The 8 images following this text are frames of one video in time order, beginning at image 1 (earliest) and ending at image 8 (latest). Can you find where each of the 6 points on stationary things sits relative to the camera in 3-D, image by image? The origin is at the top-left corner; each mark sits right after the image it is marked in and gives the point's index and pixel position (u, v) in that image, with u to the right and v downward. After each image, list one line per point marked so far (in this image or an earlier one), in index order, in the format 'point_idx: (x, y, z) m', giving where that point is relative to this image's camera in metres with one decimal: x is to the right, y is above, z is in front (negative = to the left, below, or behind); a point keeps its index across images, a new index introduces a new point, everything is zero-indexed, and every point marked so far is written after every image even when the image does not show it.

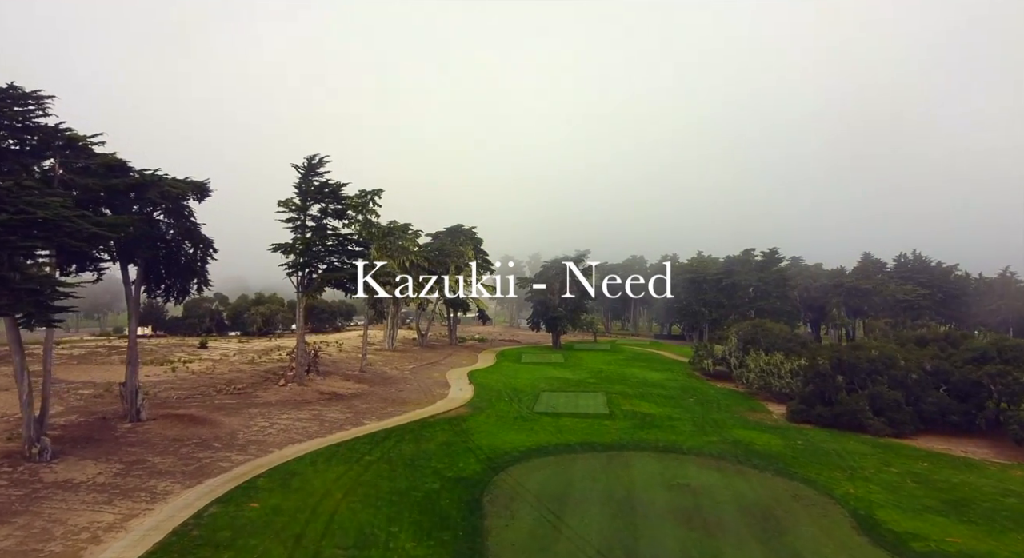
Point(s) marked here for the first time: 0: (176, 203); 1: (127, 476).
0: (-11.9, +2.7, +18.2) m
1: (-10.3, -5.3, +13.7) m
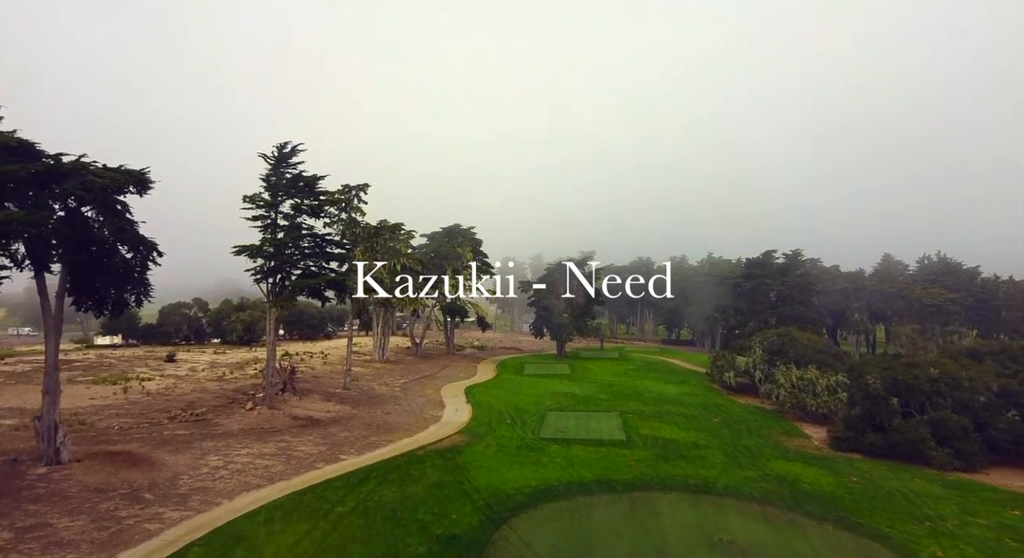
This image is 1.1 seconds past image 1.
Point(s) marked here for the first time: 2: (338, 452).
0: (-11.8, +2.4, +14.9) m
1: (-10.2, -5.5, +10.4) m
2: (-6.2, -6.2, +18.3) m
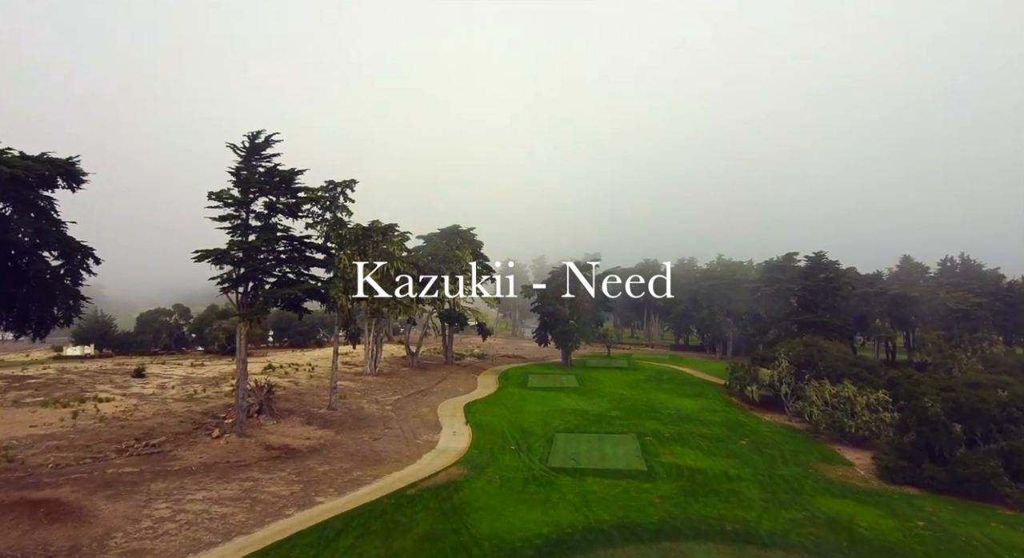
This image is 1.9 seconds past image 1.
0: (-11.6, +2.1, +12.2) m
1: (-10.0, -5.8, +7.7) m
2: (-6.0, -6.5, +15.6) m
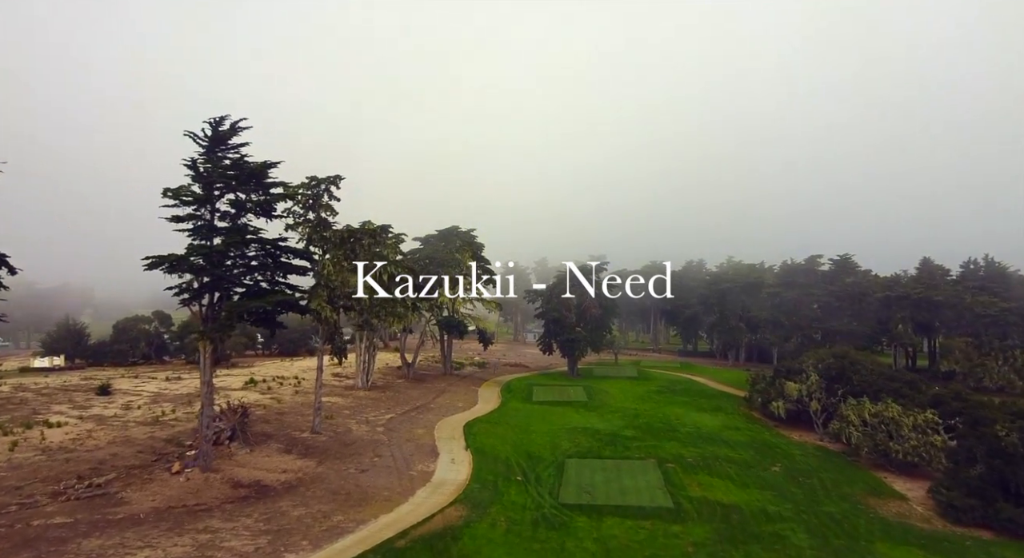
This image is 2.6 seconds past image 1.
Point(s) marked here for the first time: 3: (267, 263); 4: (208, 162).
0: (-11.4, +1.8, +9.7) m
1: (-9.7, -6.1, +5.1) m
2: (-5.8, -6.8, +13.0) m
3: (-8.0, +0.5, +16.9) m
4: (-9.4, +3.7, +16.0) m
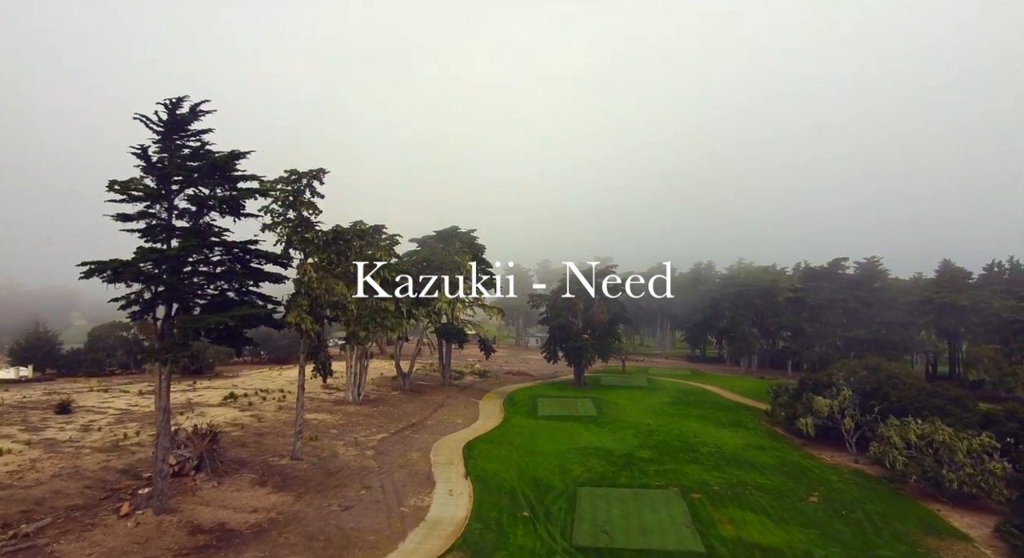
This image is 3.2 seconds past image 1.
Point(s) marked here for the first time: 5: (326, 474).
0: (-11.2, +1.6, +7.3) m
1: (-9.6, -6.4, +2.8) m
2: (-5.6, -7.0, +10.7) m
3: (-7.8, +0.3, +14.5) m
4: (-9.2, +3.4, +13.7) m
5: (-6.5, -6.8, +18.0) m
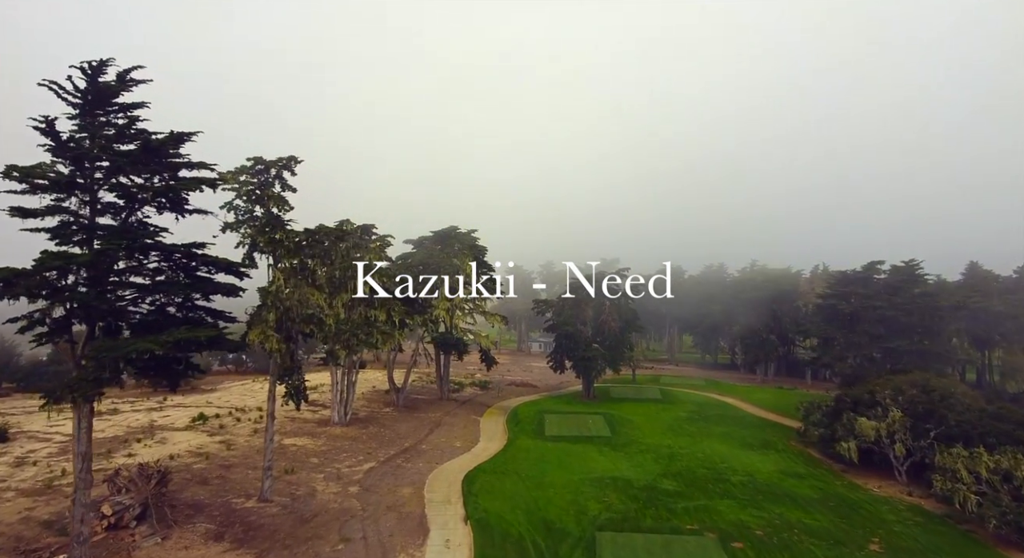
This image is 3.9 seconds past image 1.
0: (-10.9, +1.3, +4.4) m
1: (-9.3, -6.6, -0.1) m
2: (-5.4, -7.3, +7.8) m
3: (-7.6, 0.0, +11.7) m
4: (-9.0, +3.1, +10.8) m
5: (-6.3, -7.1, +15.1) m
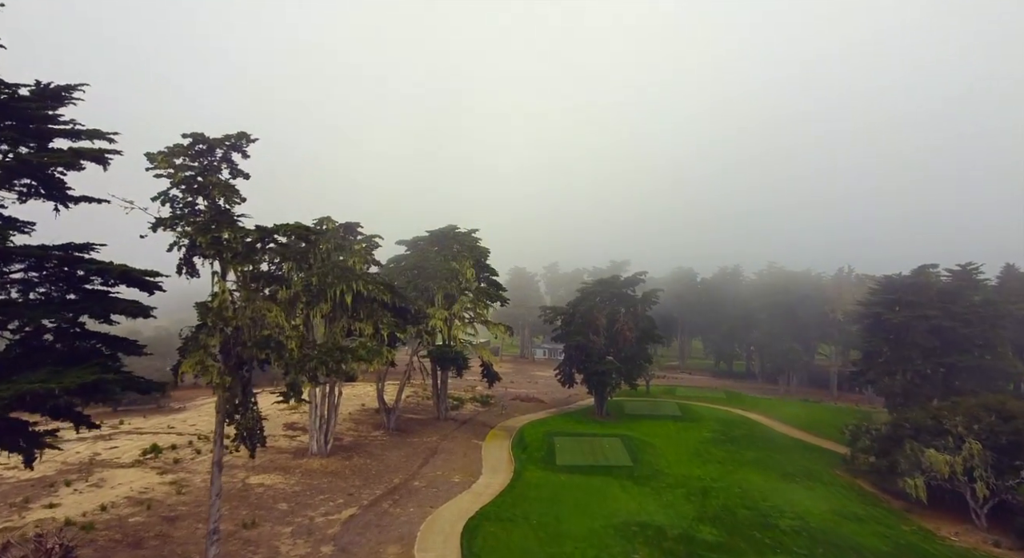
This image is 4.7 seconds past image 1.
0: (-10.6, +1.0, +1.1) m
1: (-9.0, -6.9, -3.5) m
2: (-5.1, -7.5, +4.4) m
3: (-7.3, -0.3, +8.3) m
4: (-8.7, +2.9, +7.4) m
5: (-6.0, -7.3, +11.7) m
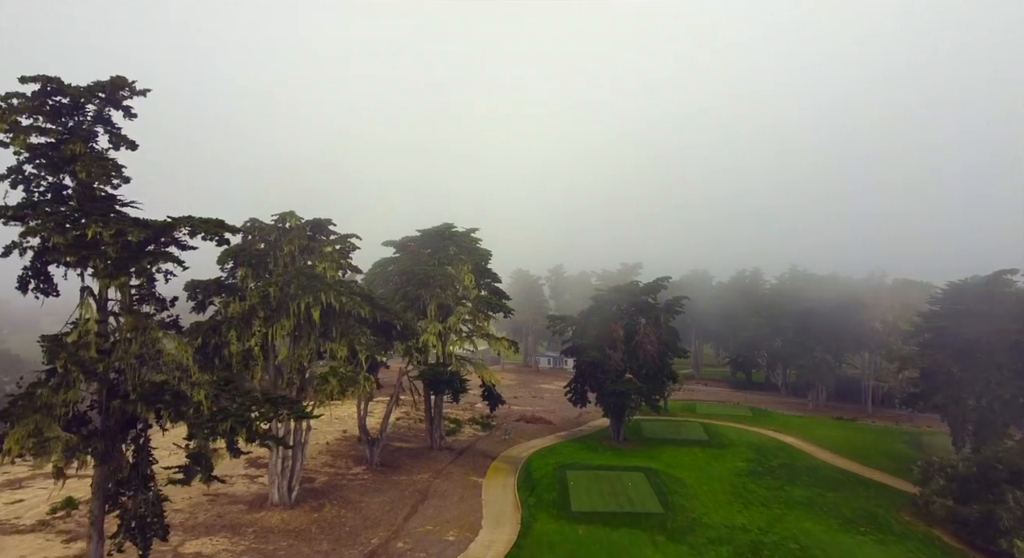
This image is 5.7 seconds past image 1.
0: (-10.4, +0.8, -2.9) m
1: (-8.8, -7.2, -7.4) m
2: (-4.8, -7.8, +0.5) m
3: (-7.1, -0.5, +4.4) m
4: (-8.4, +2.6, +3.5) m
5: (-5.7, -7.6, +7.8) m
